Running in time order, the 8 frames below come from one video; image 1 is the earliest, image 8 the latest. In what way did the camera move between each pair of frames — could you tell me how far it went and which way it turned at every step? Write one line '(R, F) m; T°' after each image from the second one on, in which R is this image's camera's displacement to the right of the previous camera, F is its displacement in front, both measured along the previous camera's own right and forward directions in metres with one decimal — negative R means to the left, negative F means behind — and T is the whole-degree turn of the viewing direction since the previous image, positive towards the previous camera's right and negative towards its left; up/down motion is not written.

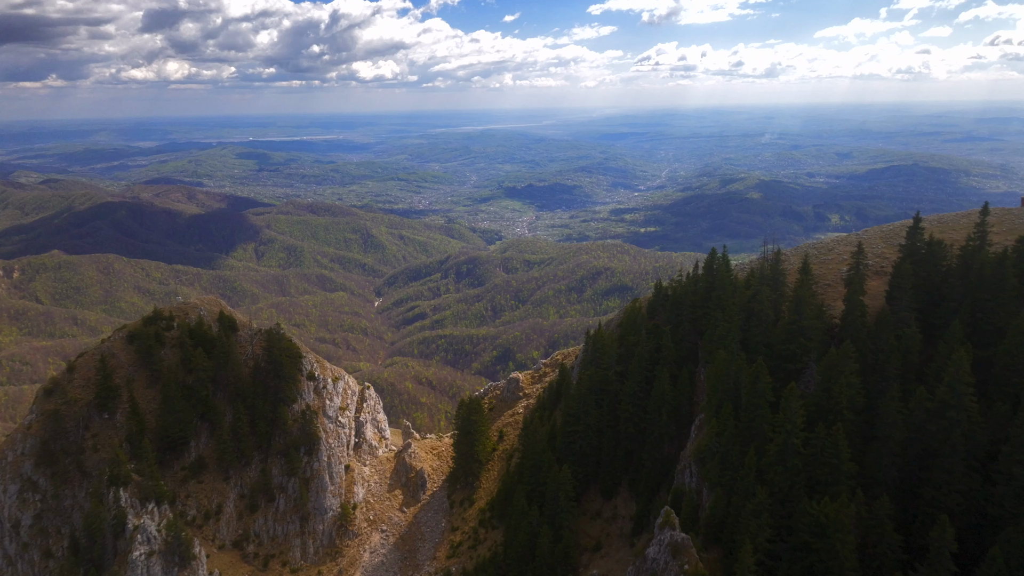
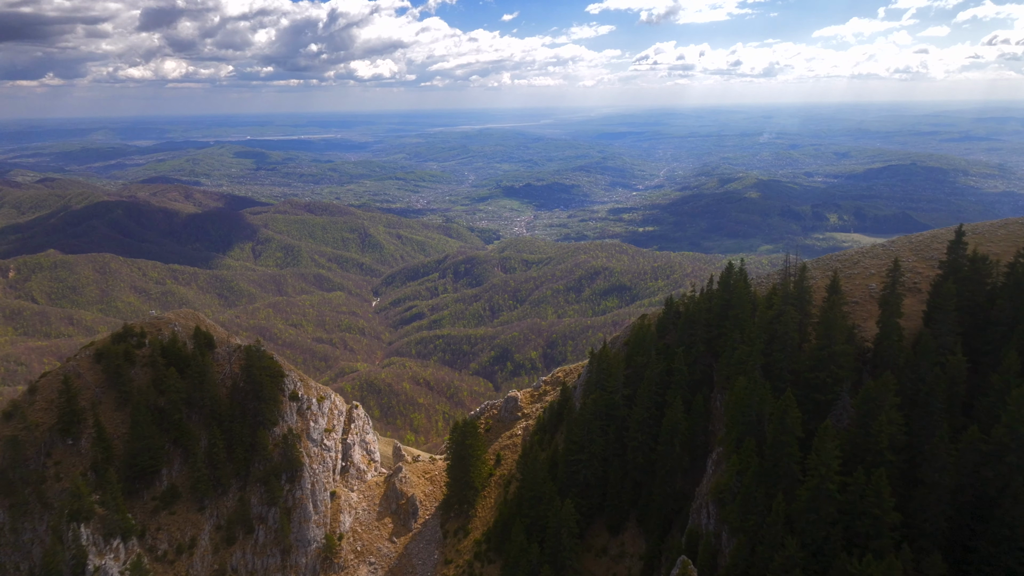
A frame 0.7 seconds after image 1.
(0.0, +1.4) m; 0°
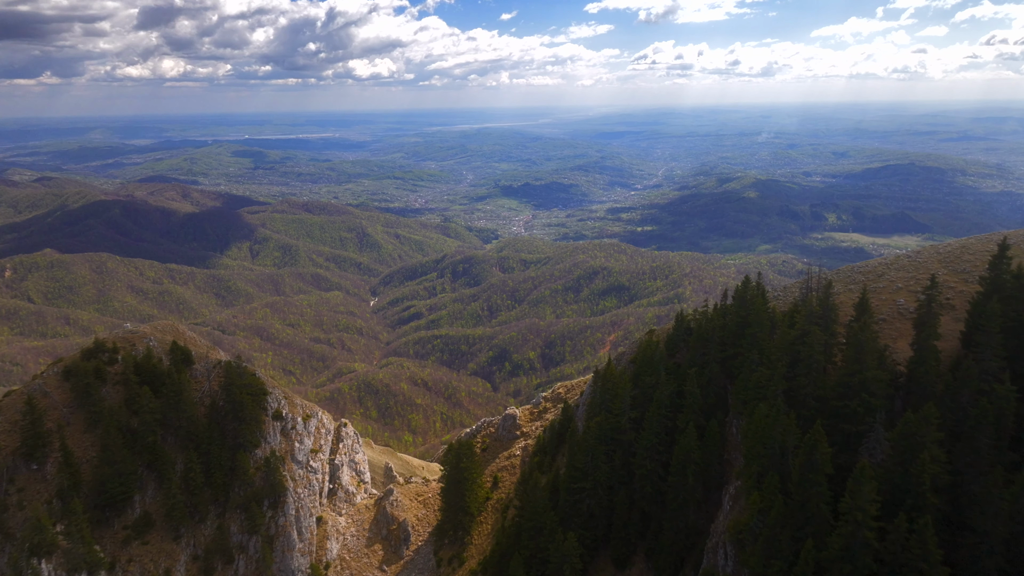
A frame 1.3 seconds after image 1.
(0.0, +1.1) m; 0°
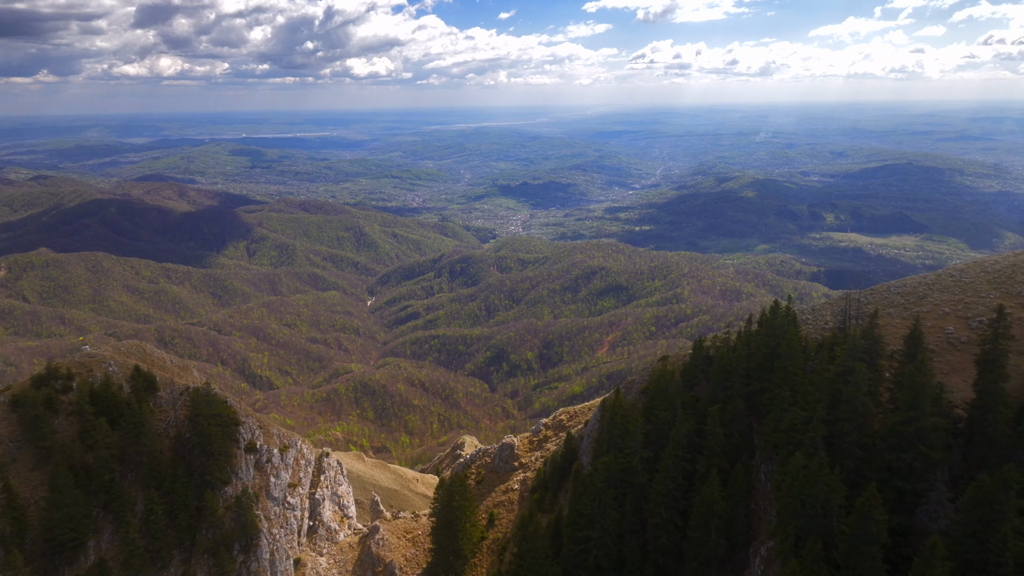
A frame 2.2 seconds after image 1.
(0.0, +1.6) m; 0°
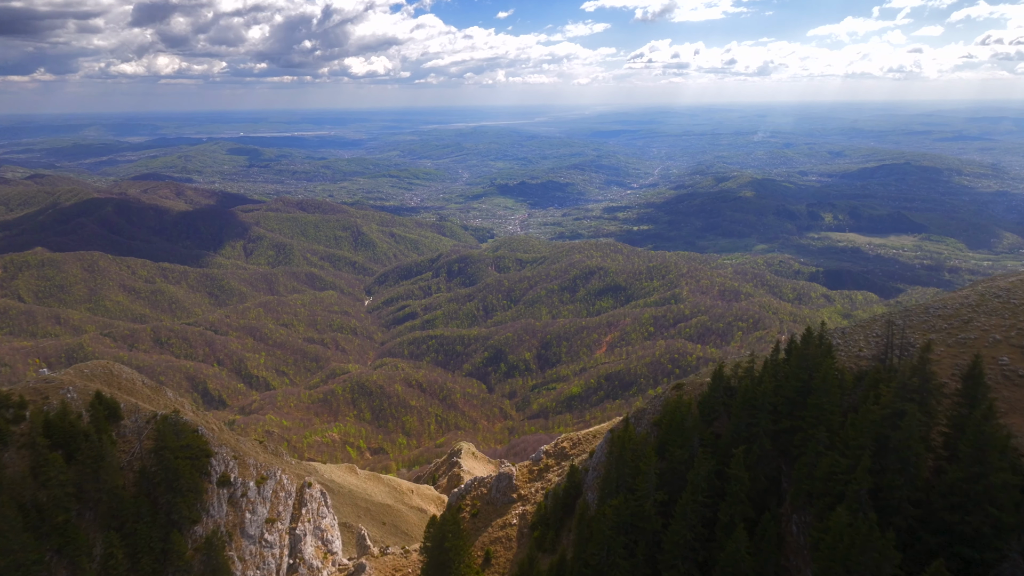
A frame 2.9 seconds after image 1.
(0.0, +1.4) m; 0°
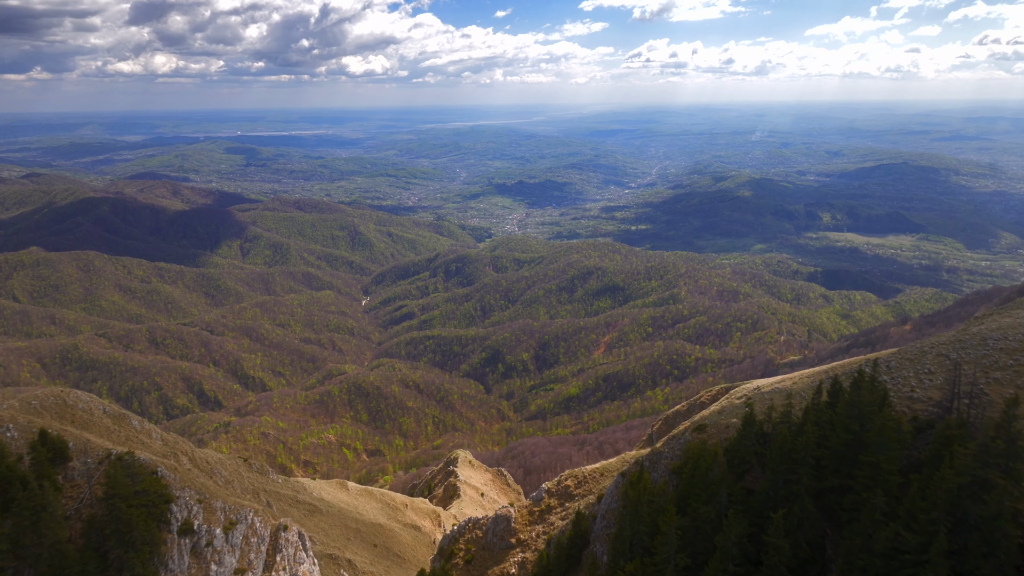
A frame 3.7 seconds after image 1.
(+0.1, +1.7) m; 0°
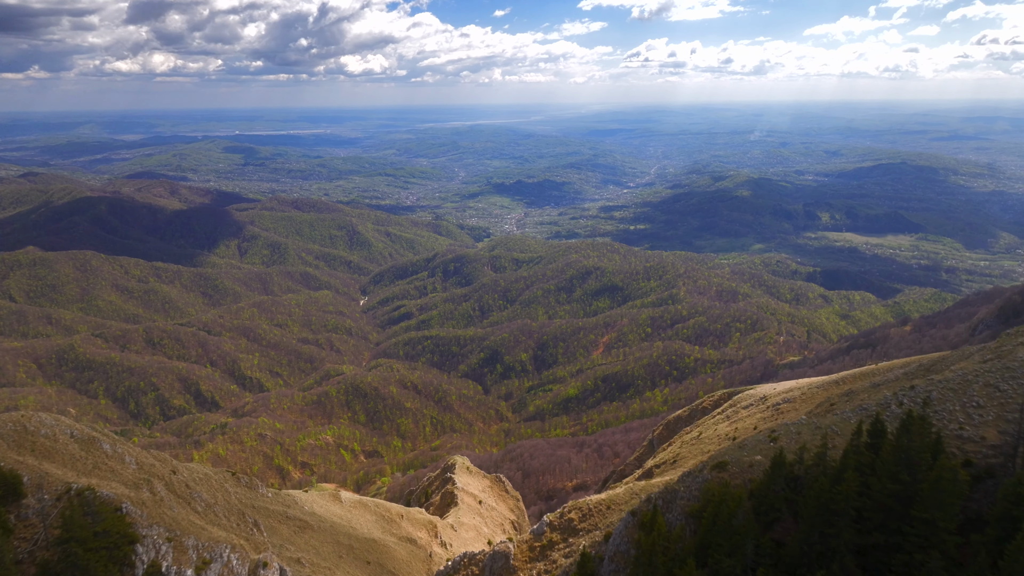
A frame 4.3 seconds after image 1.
(0.0, +1.2) m; 0°
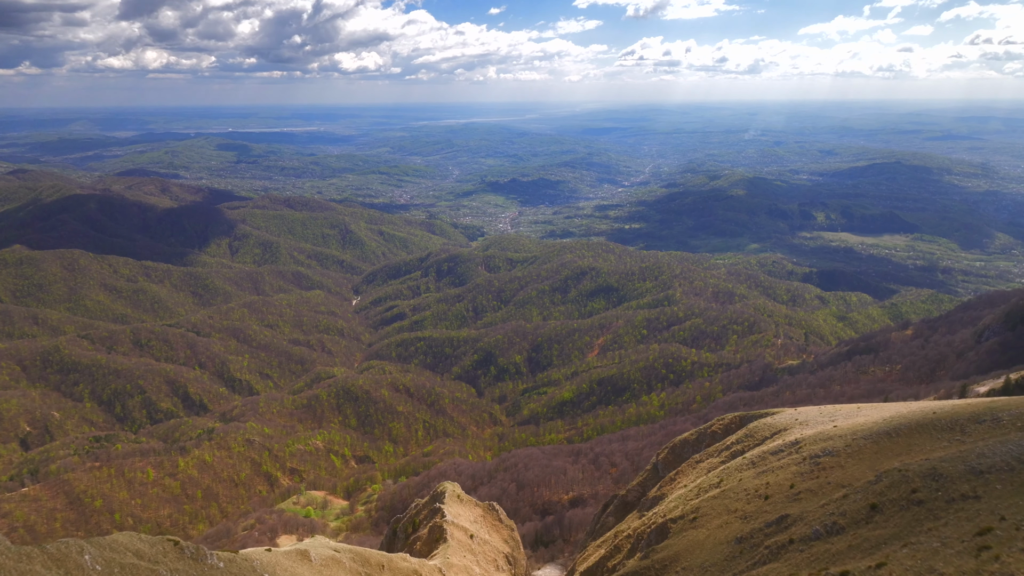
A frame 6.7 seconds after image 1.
(+0.1, +4.6) m; +1°
